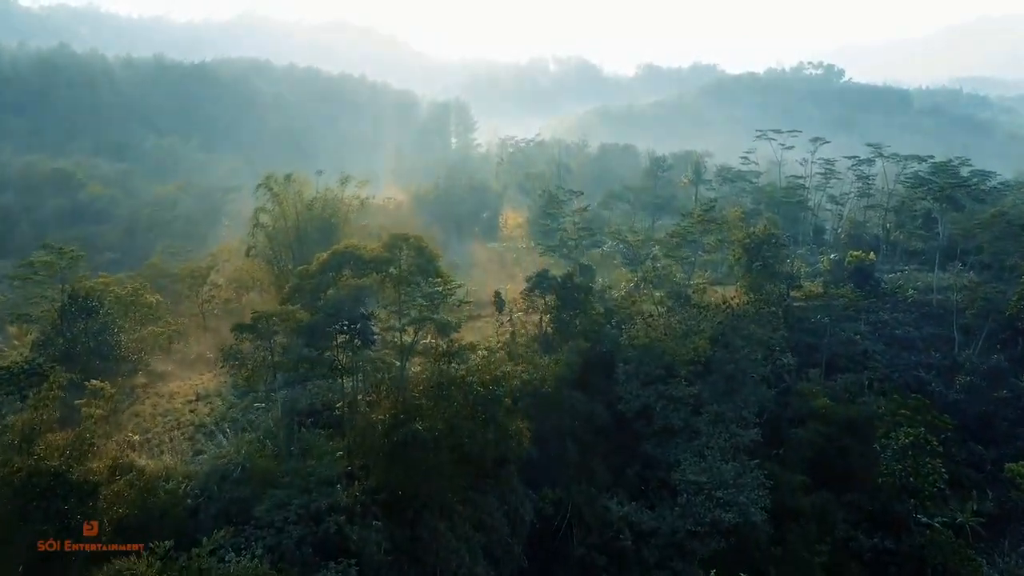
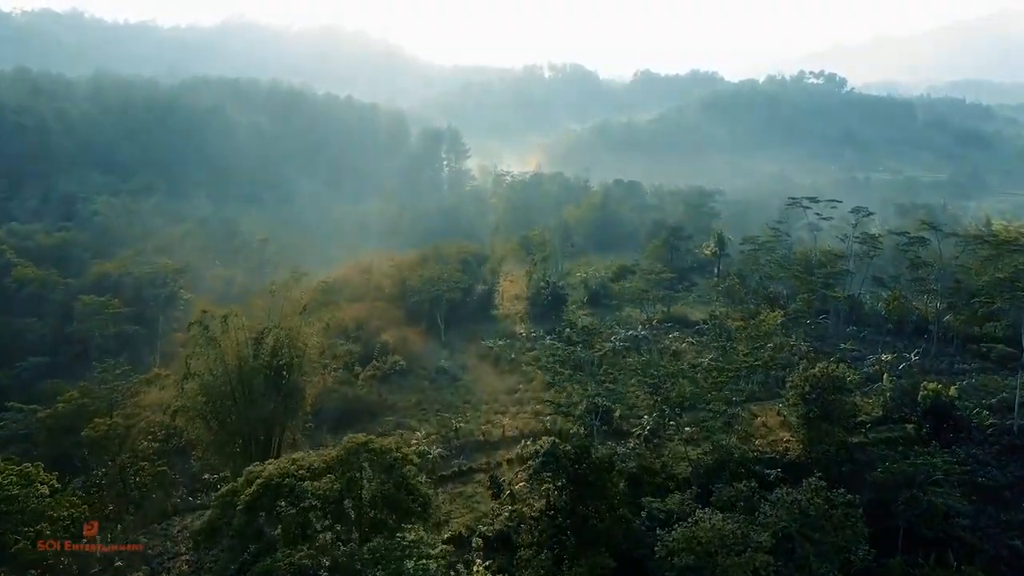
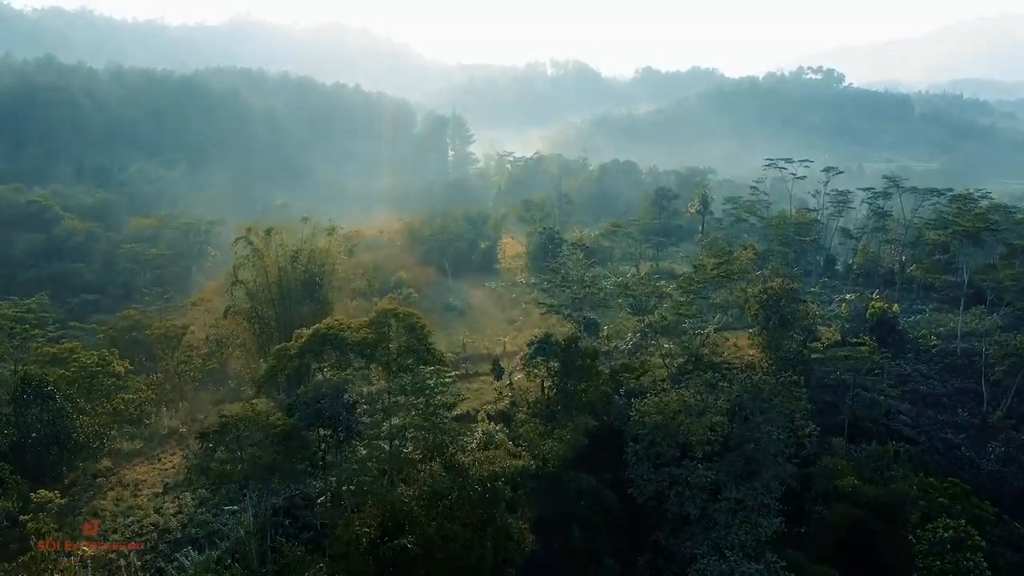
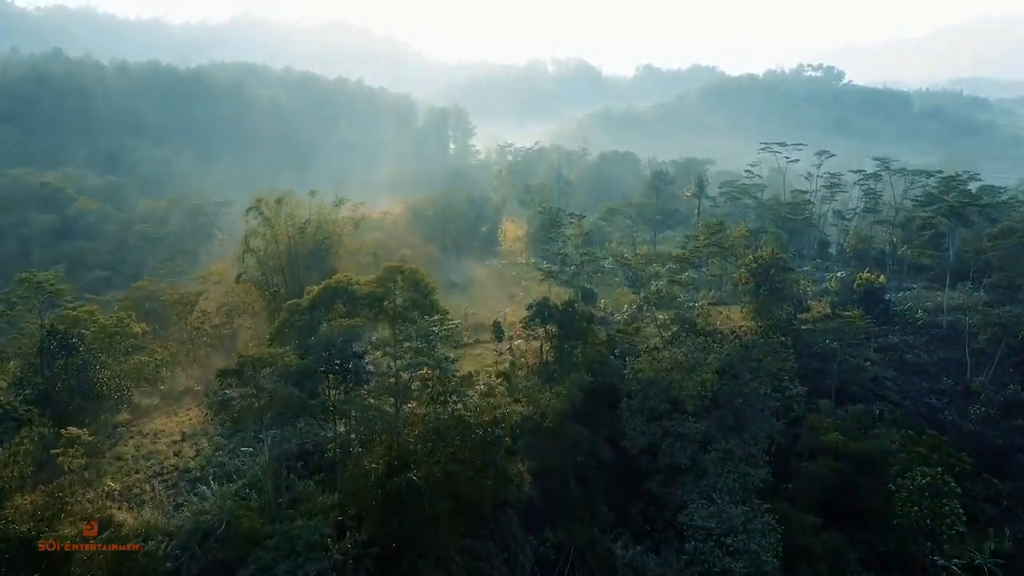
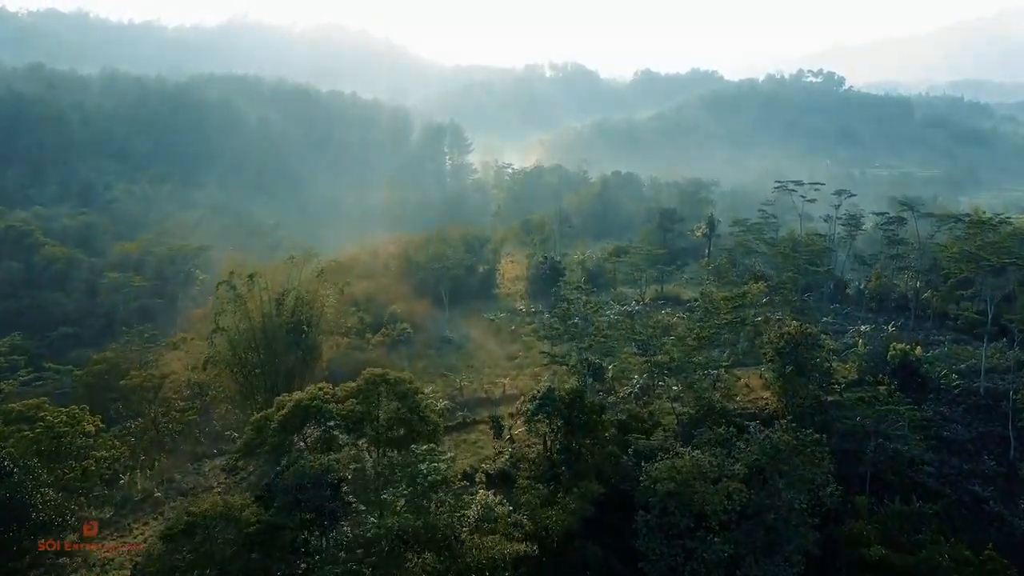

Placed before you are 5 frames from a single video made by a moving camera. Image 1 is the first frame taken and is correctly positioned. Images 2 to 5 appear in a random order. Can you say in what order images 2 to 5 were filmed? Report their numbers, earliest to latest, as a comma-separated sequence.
4, 3, 5, 2
